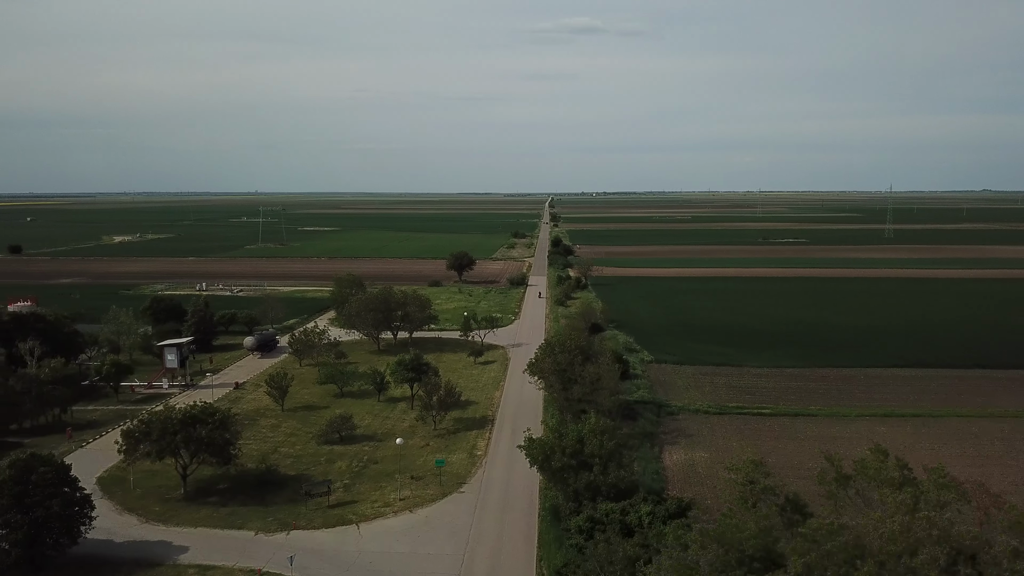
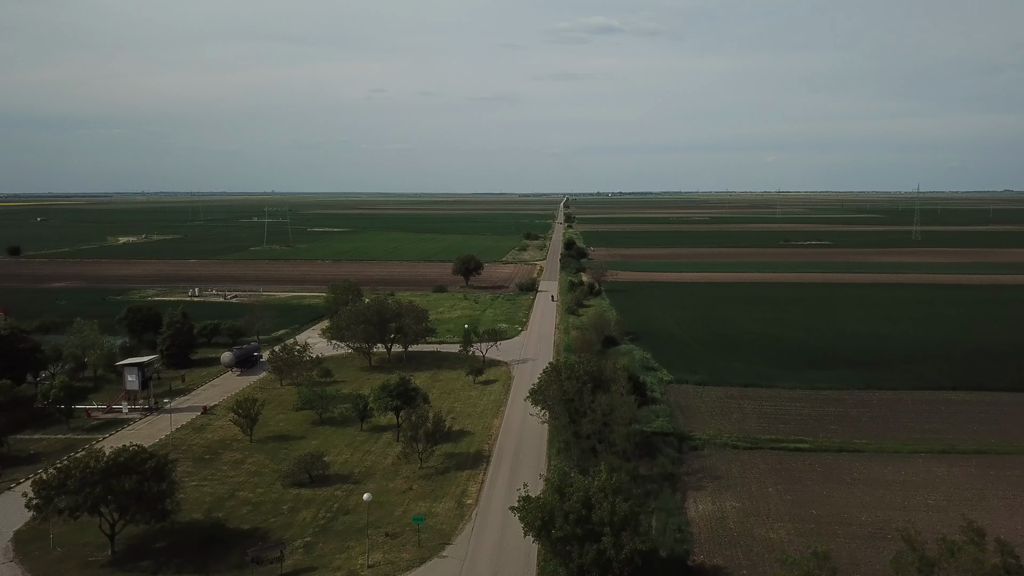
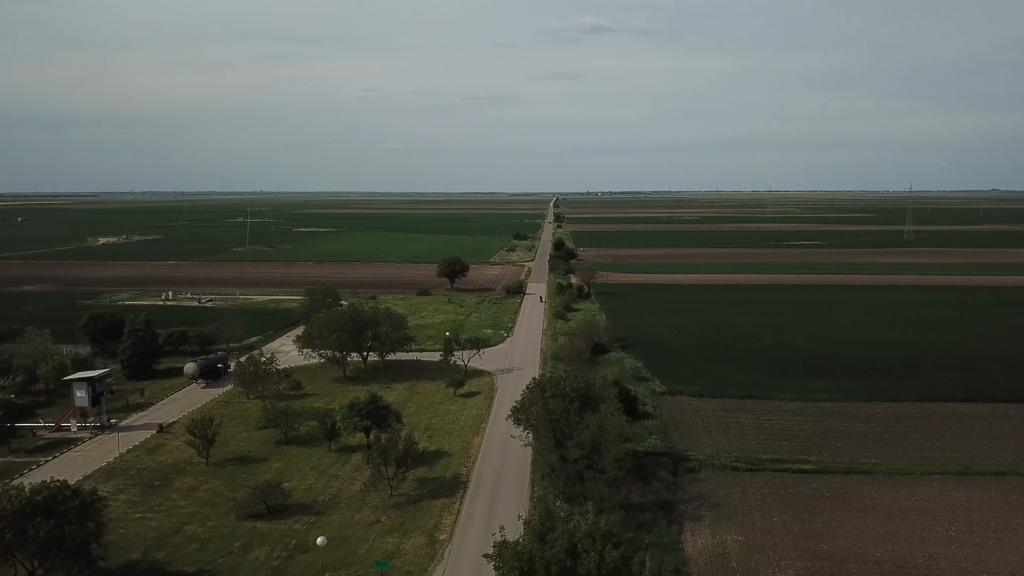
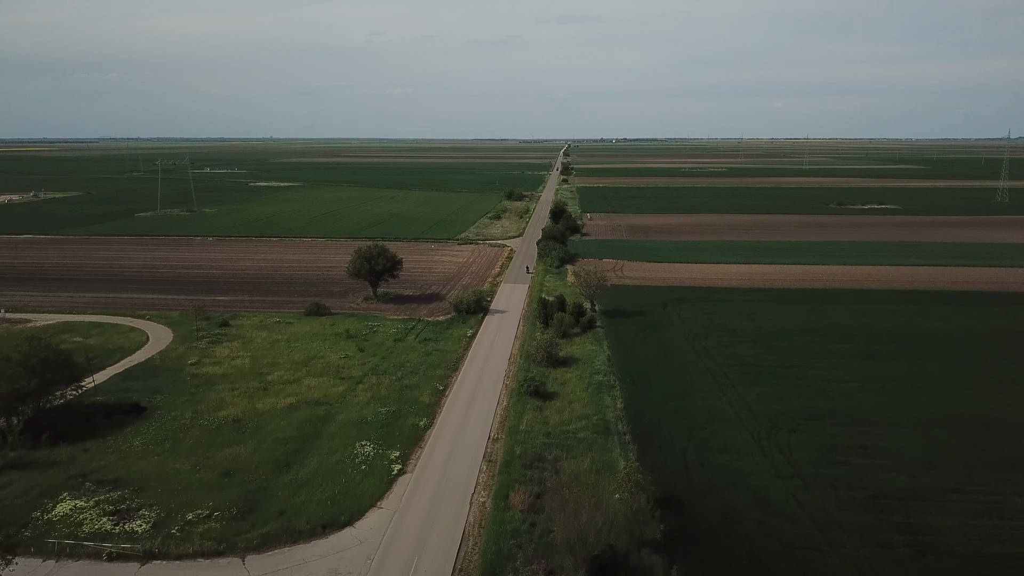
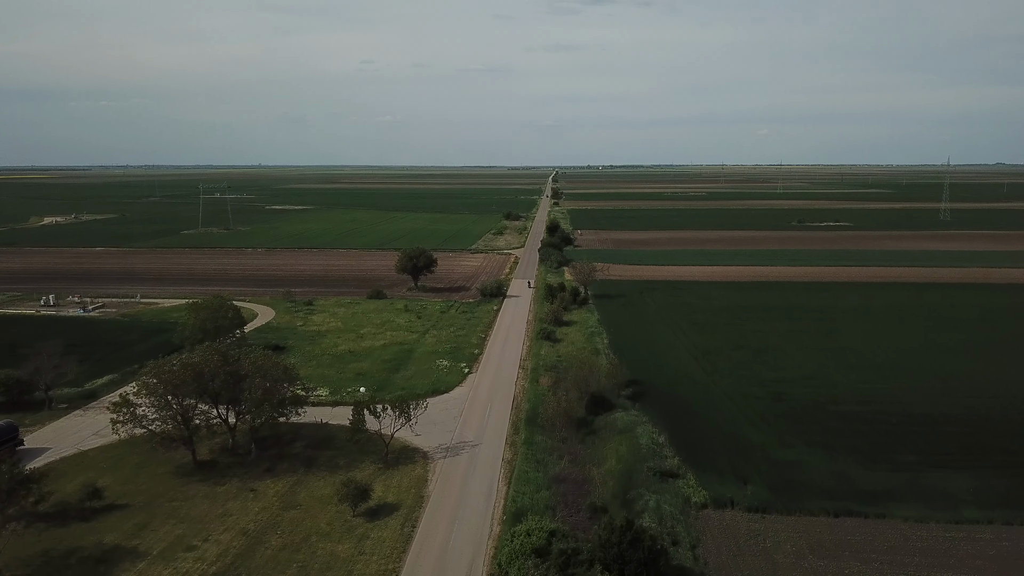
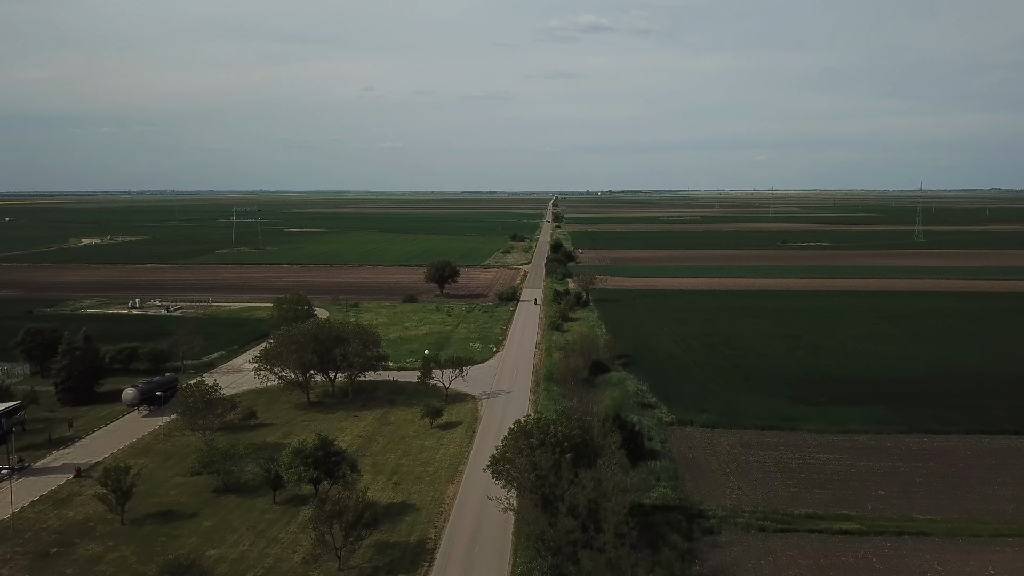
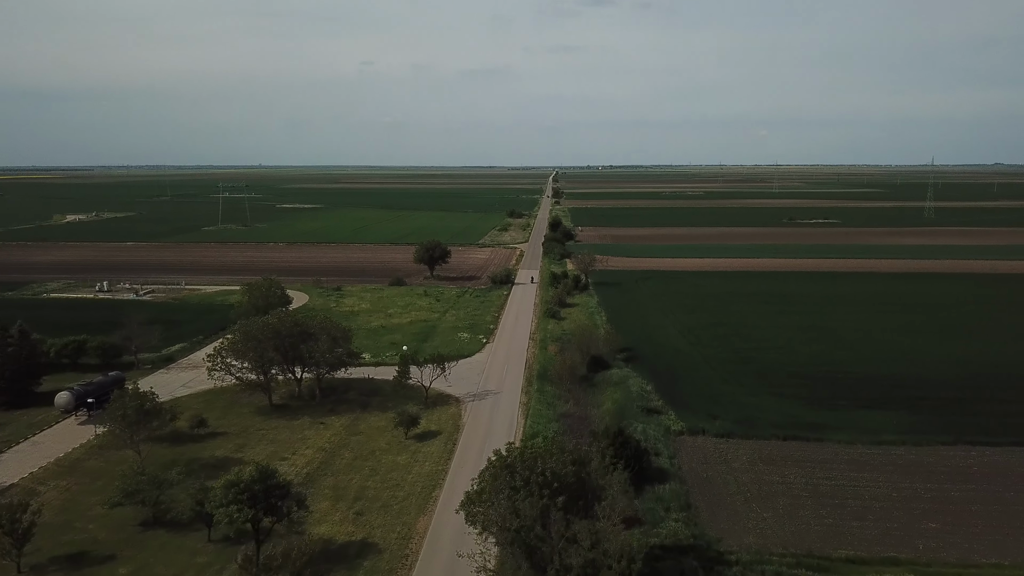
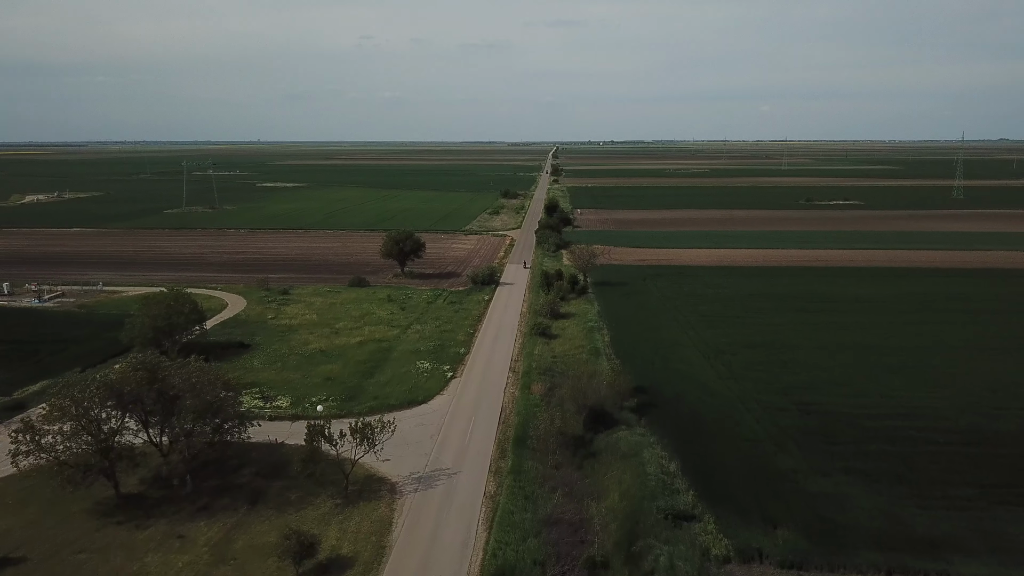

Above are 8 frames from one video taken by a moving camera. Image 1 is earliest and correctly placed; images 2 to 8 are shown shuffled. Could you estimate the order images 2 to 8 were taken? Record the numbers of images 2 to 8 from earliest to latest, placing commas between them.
2, 3, 6, 7, 5, 8, 4
